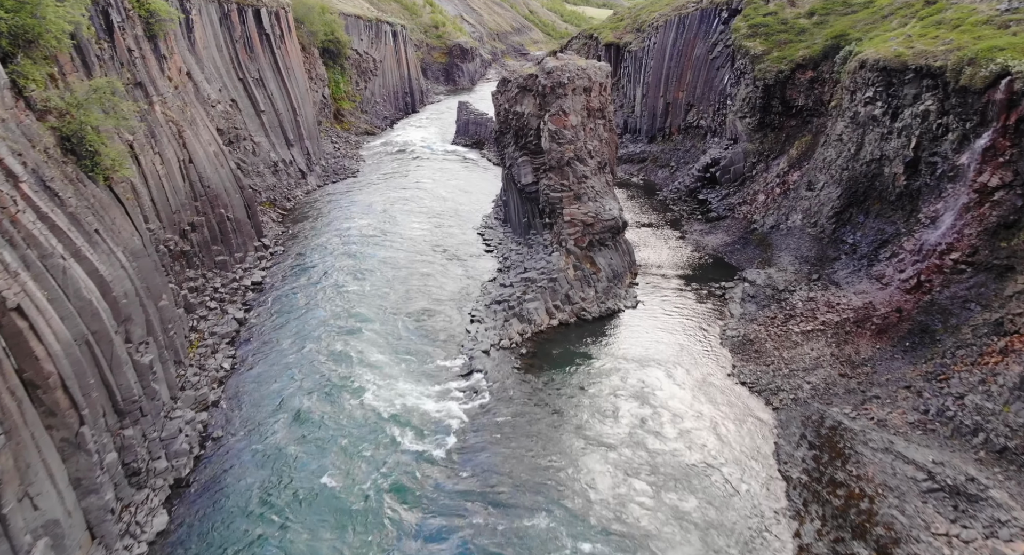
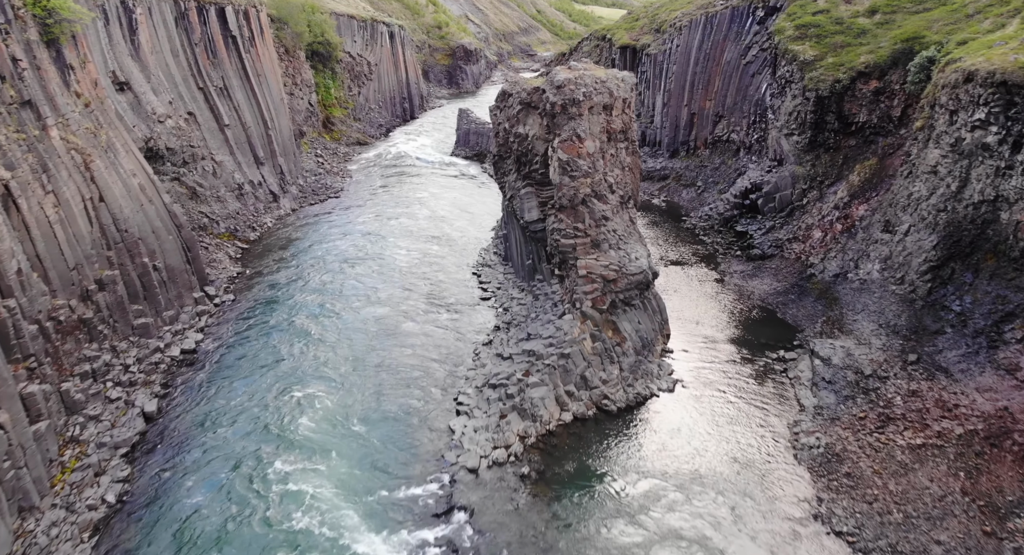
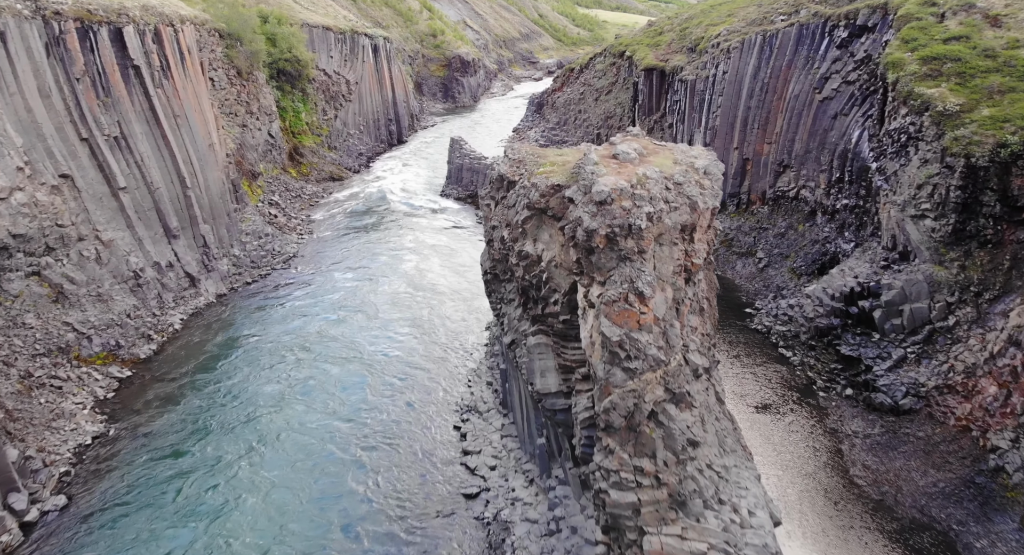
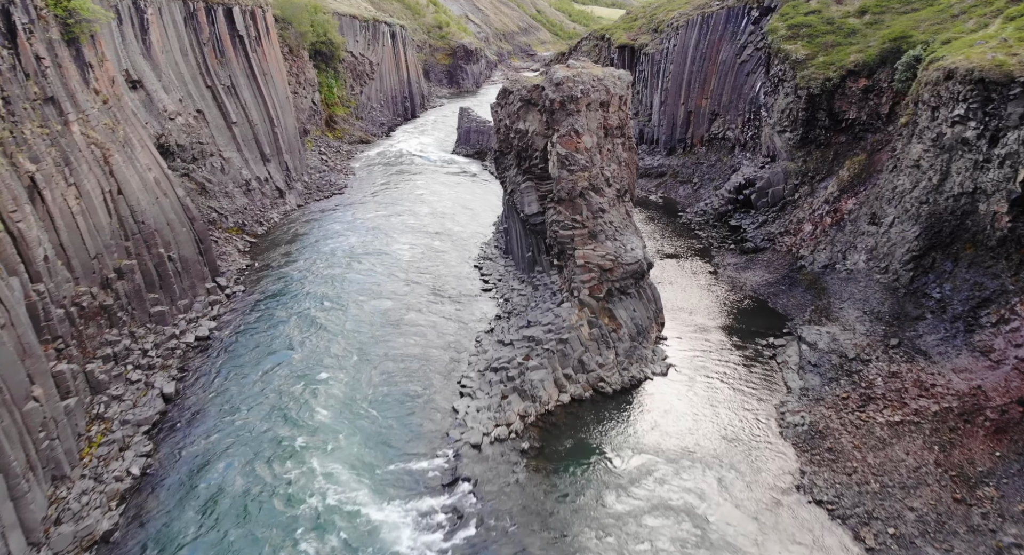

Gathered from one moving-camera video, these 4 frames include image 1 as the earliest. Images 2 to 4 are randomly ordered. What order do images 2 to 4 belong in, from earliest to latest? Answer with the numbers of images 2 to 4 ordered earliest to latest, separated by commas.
4, 2, 3
